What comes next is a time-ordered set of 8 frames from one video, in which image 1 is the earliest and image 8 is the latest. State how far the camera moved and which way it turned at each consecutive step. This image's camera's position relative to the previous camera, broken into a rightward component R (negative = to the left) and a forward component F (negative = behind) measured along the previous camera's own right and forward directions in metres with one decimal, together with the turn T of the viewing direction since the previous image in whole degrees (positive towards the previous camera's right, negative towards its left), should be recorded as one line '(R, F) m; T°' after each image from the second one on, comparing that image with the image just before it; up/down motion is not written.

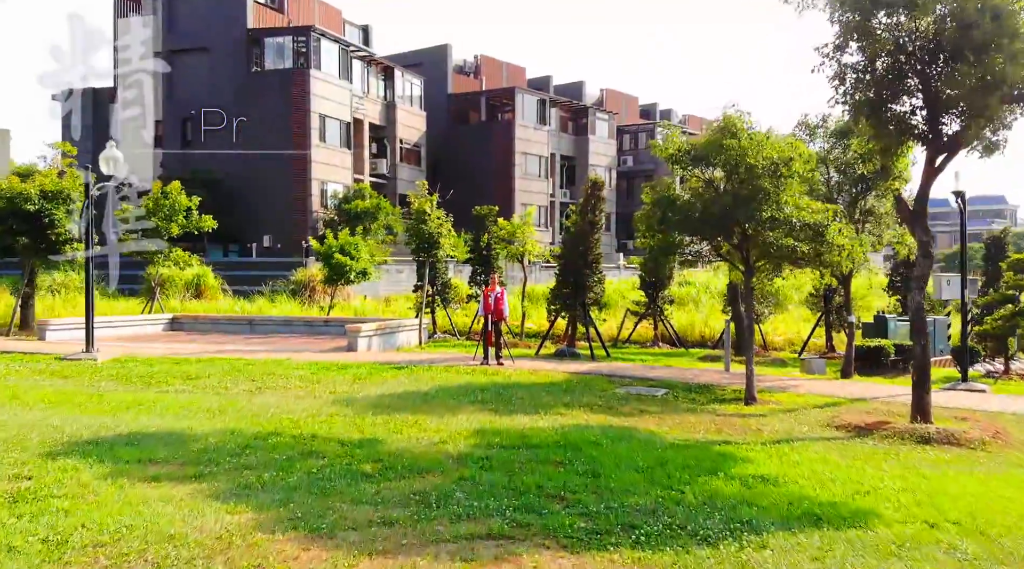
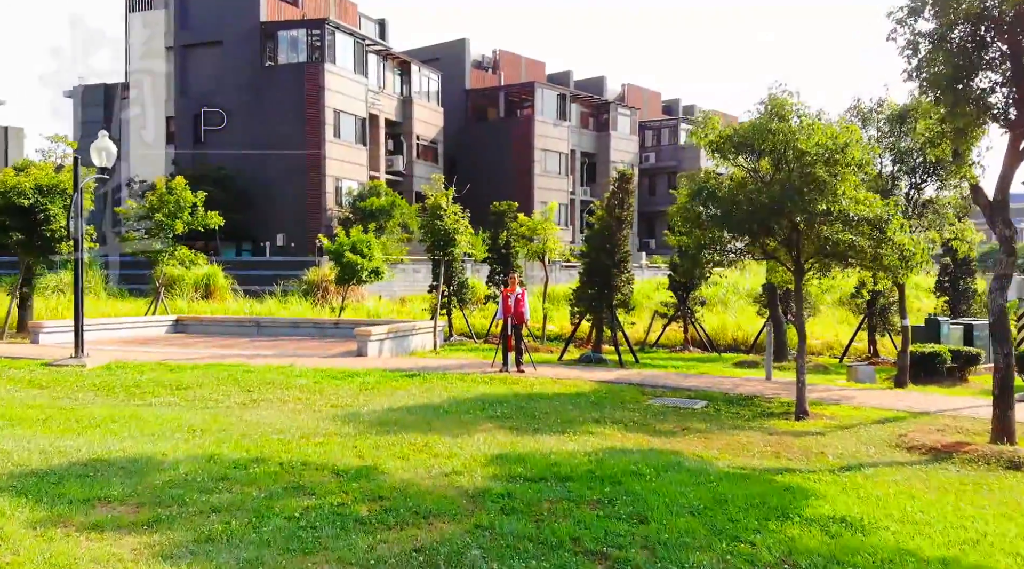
(-0.1, +1.5) m; -1°
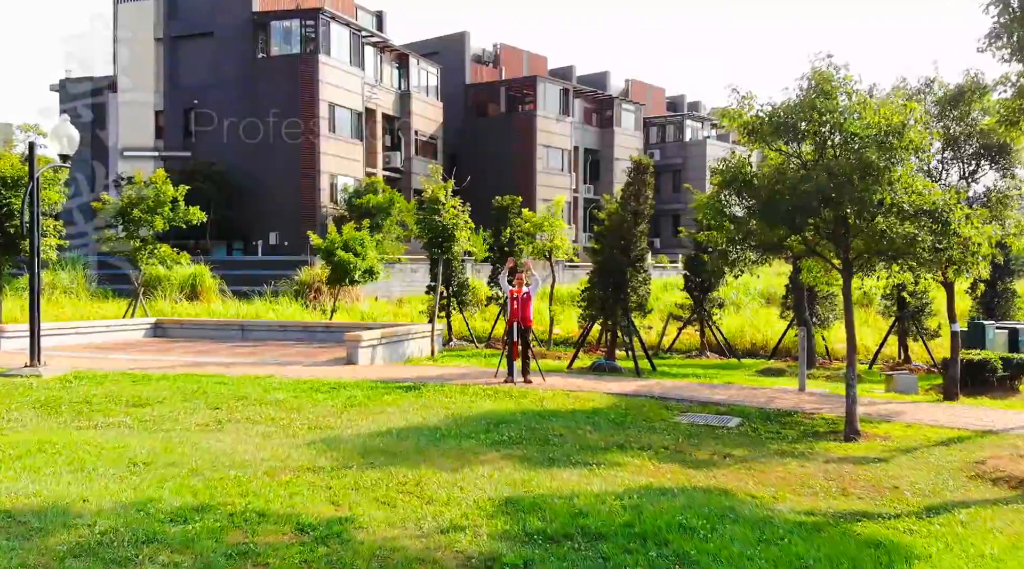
(-0.1, +1.7) m; 0°
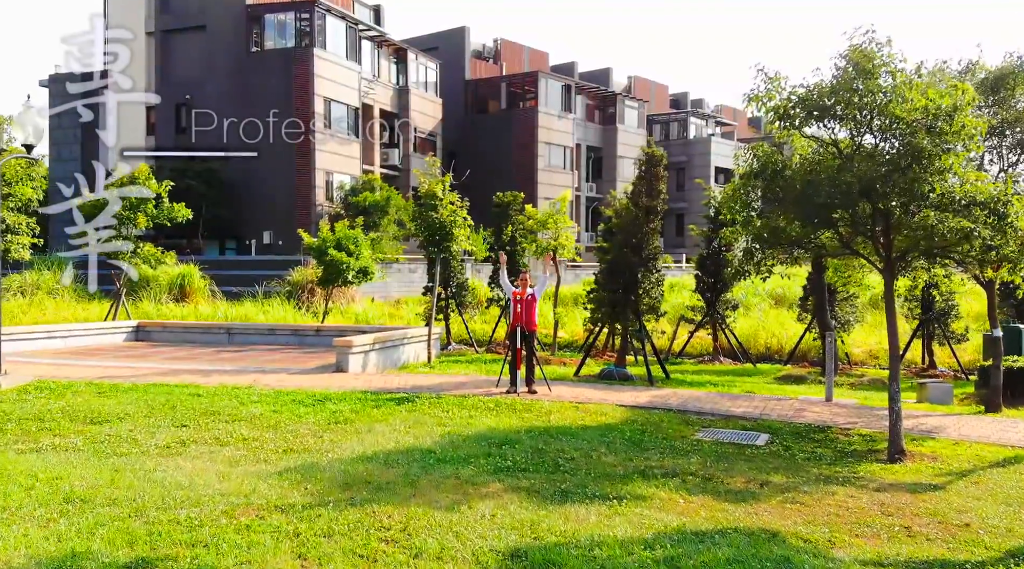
(0.0, +1.2) m; 0°
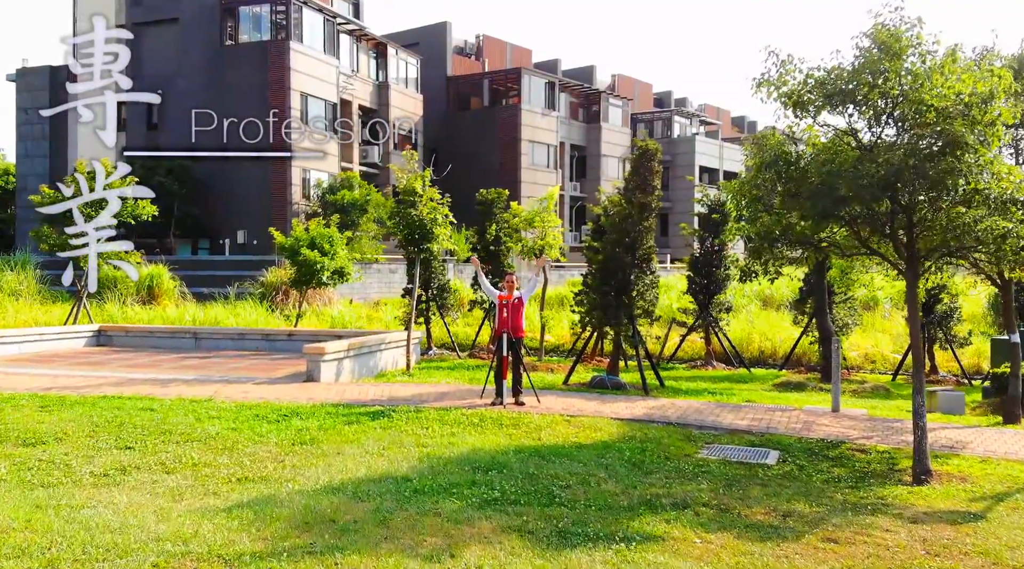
(0.0, +1.1) m; +1°
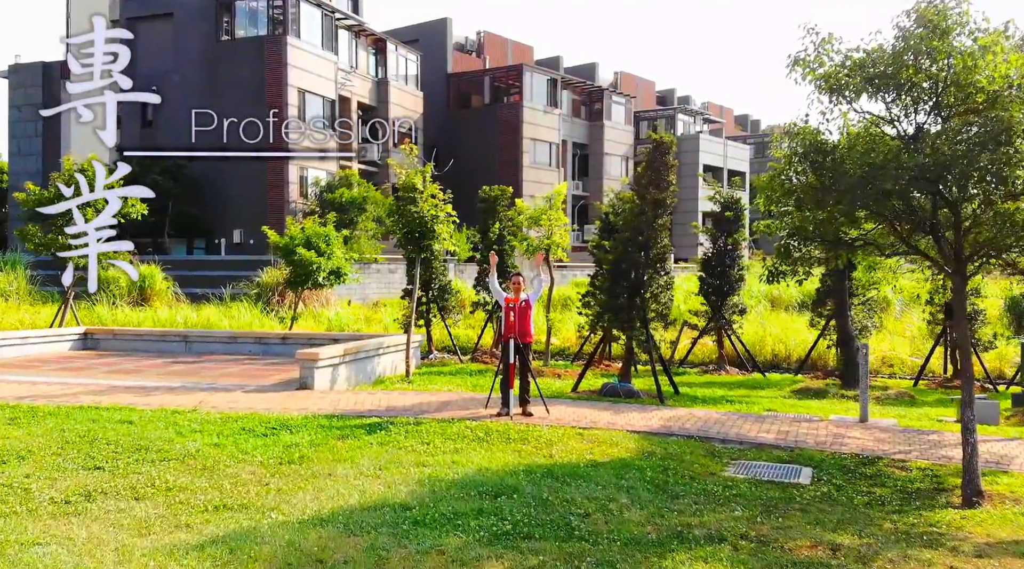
(-0.1, +0.9) m; 0°
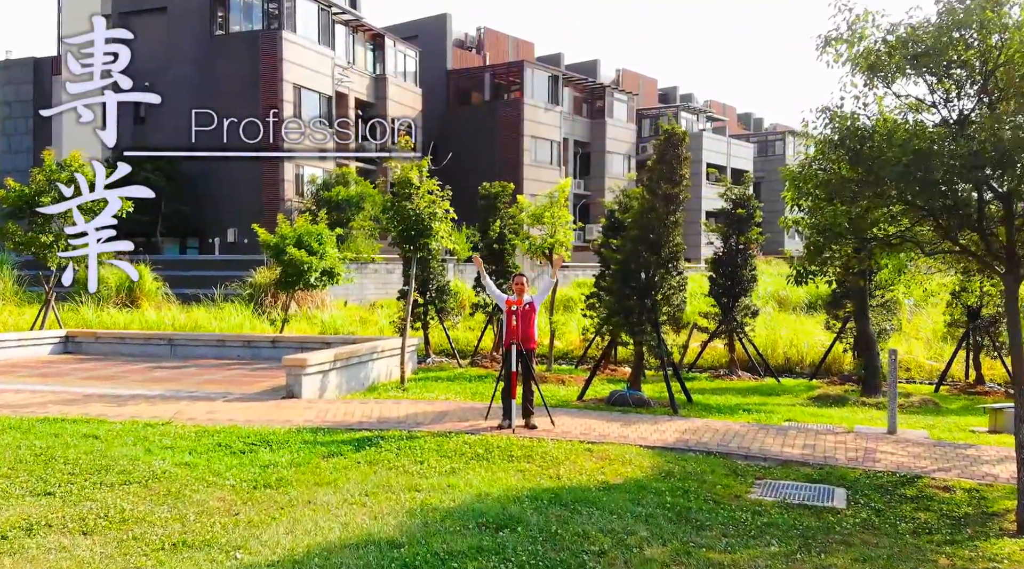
(0.0, +0.9) m; 0°
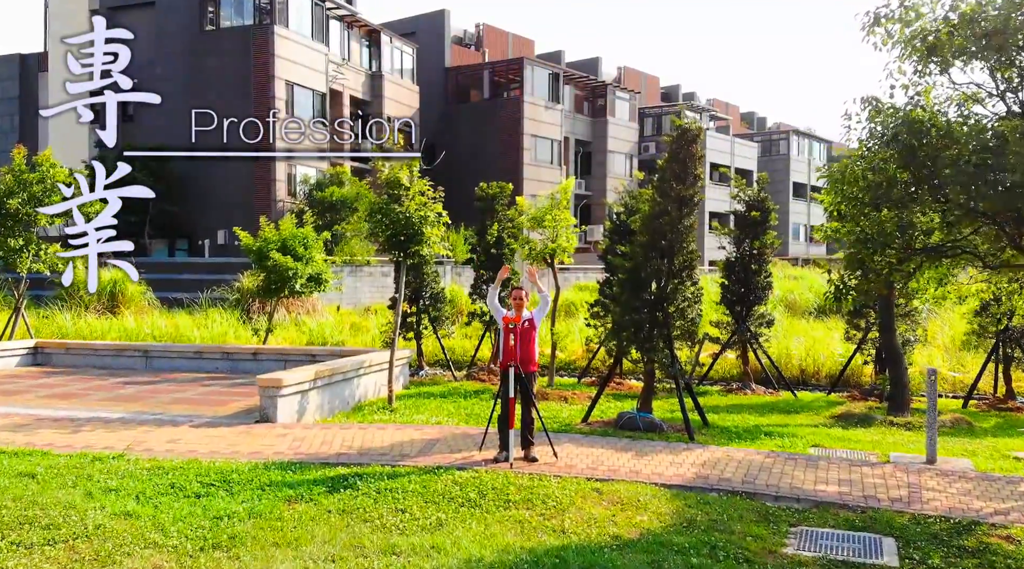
(0.0, +1.2) m; 0°
